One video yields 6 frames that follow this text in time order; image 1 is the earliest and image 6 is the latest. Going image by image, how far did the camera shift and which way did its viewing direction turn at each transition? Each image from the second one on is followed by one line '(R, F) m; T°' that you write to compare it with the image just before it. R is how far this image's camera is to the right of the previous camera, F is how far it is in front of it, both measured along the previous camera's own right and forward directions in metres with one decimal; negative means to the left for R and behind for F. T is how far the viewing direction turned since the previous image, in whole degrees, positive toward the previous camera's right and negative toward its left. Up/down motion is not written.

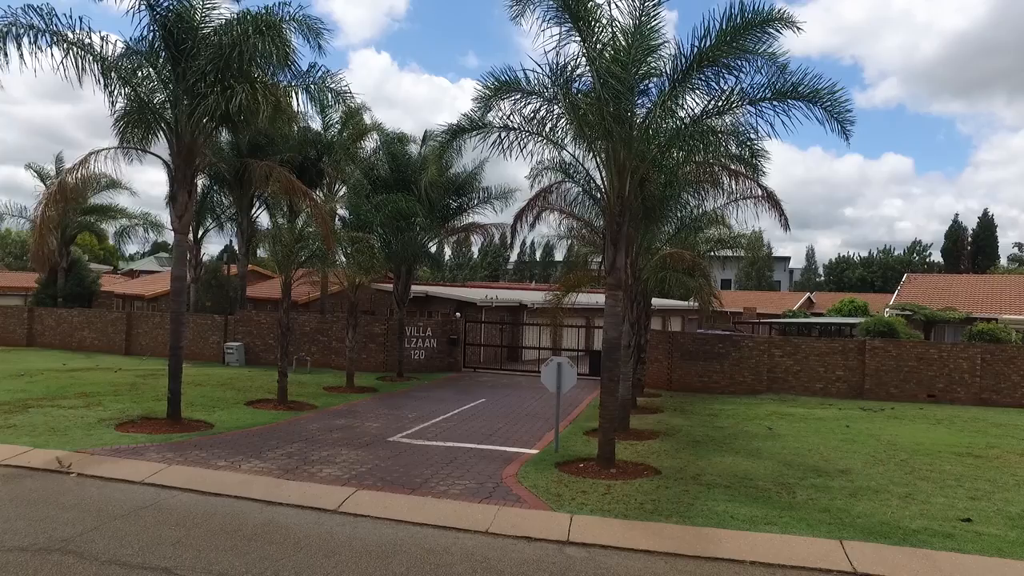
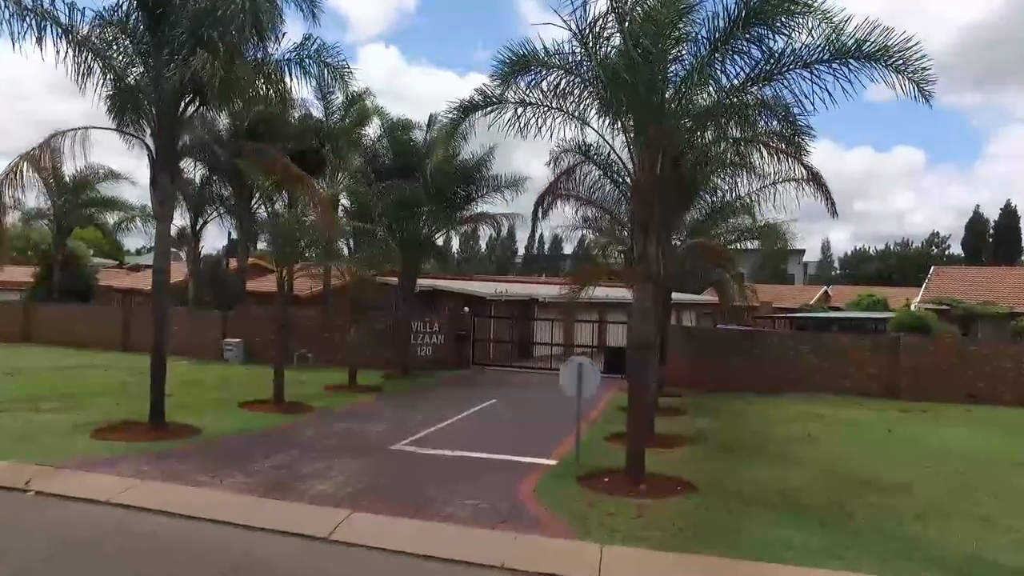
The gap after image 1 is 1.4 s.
(-0.1, +1.0) m; -1°
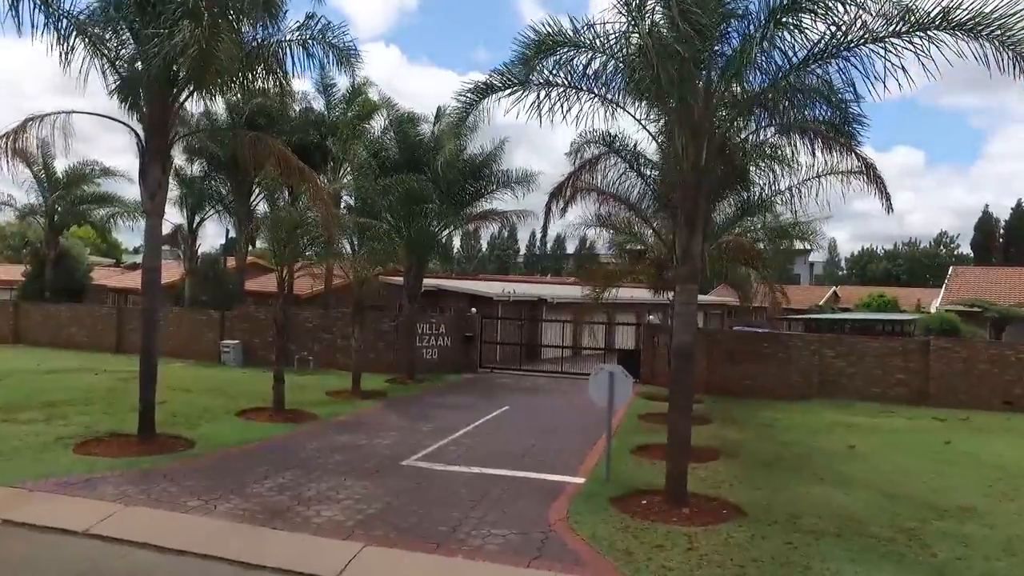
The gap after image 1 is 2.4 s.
(-0.3, +0.9) m; 0°
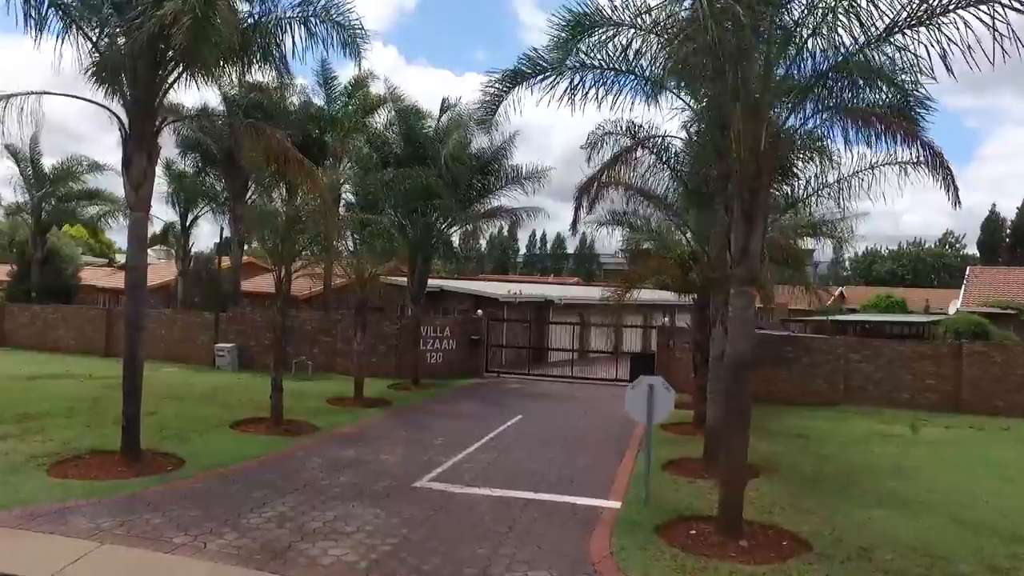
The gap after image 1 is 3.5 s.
(-0.3, +0.9) m; 0°
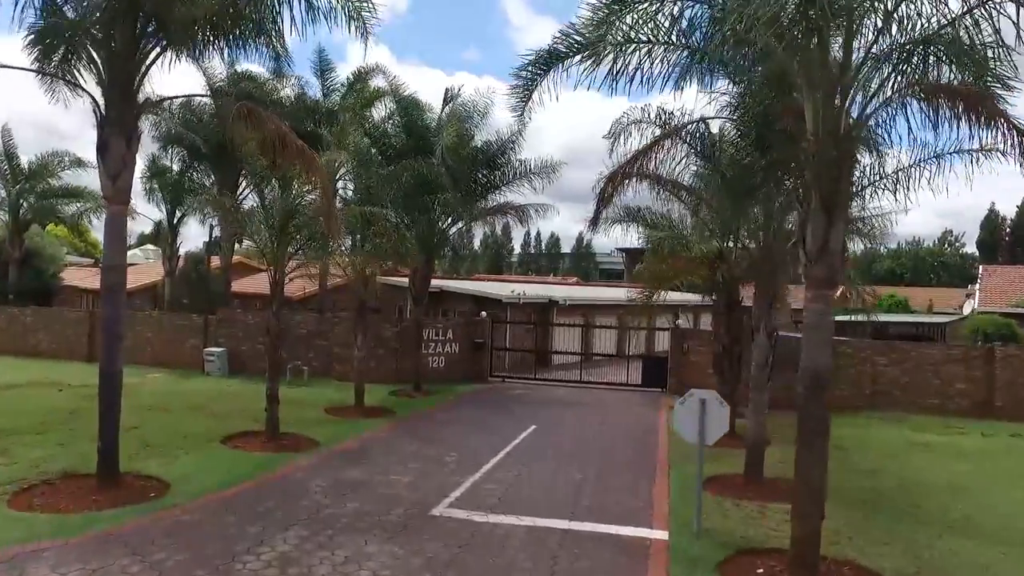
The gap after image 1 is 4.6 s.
(-0.4, +0.9) m; +1°
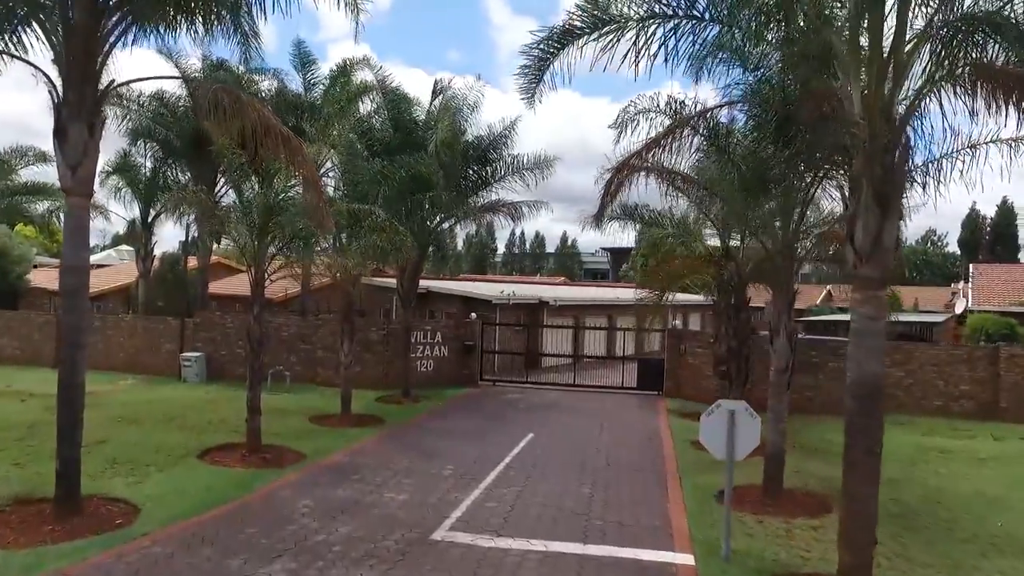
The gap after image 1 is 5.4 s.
(-0.2, +0.7) m; +1°
